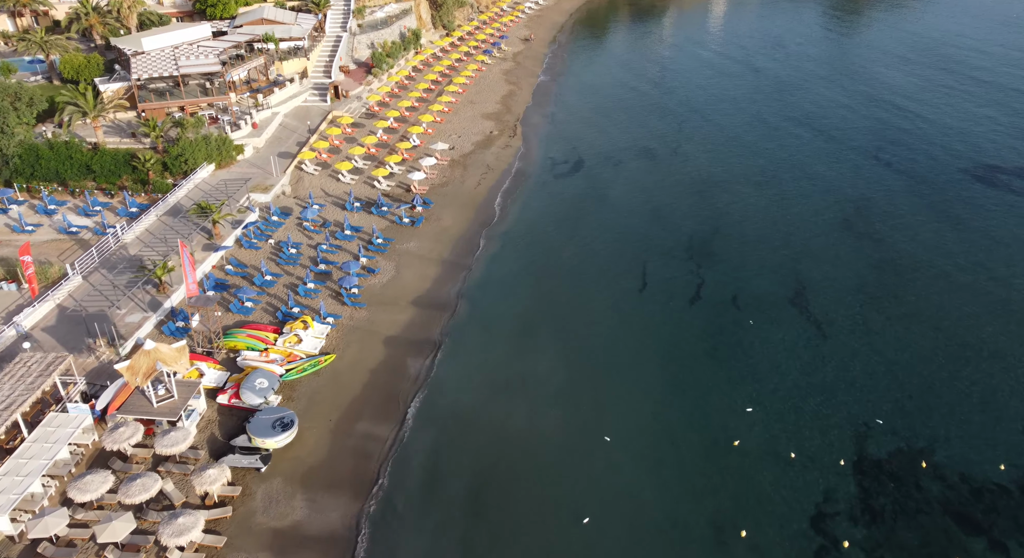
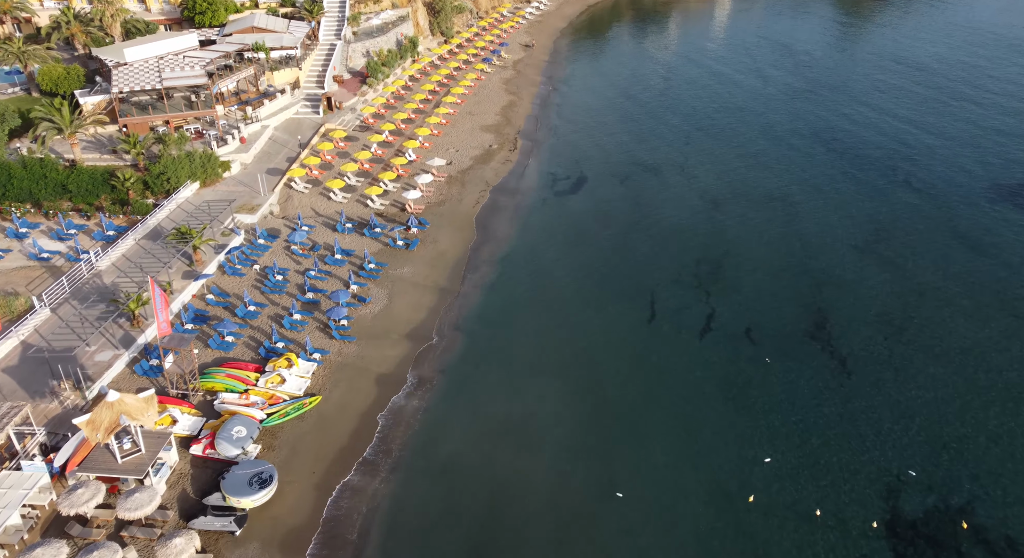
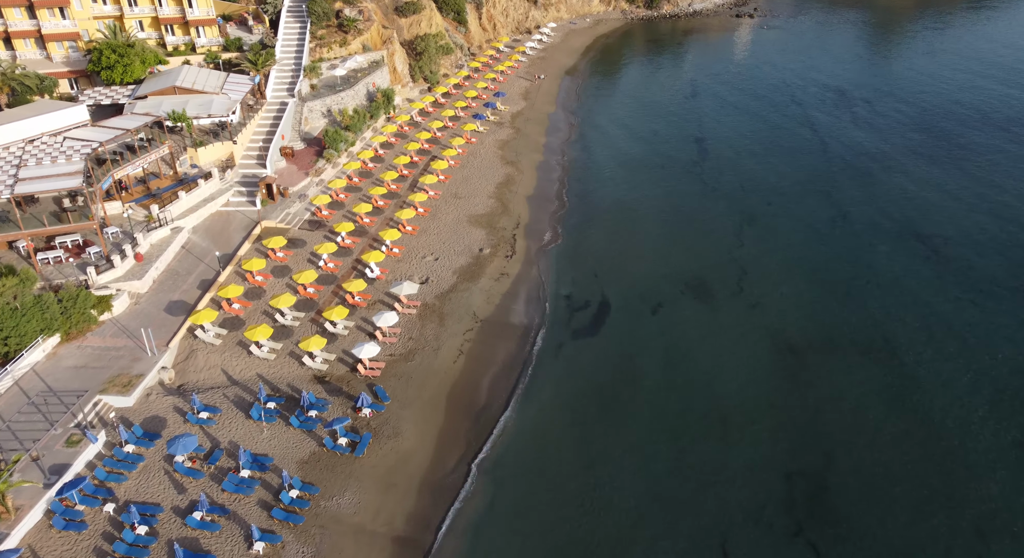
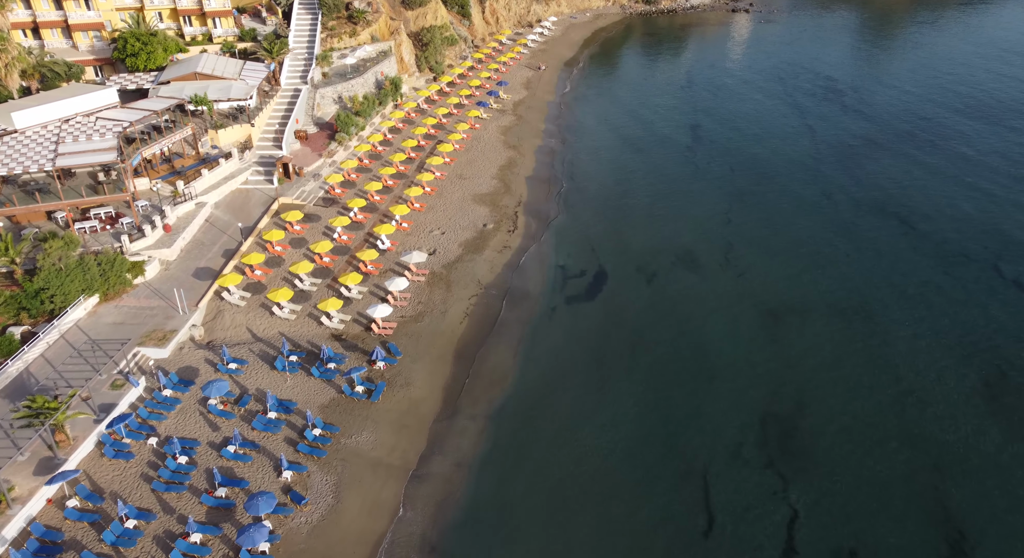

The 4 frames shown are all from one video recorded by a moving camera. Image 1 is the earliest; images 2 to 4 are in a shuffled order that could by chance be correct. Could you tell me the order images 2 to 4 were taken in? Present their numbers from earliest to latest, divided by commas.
2, 4, 3
